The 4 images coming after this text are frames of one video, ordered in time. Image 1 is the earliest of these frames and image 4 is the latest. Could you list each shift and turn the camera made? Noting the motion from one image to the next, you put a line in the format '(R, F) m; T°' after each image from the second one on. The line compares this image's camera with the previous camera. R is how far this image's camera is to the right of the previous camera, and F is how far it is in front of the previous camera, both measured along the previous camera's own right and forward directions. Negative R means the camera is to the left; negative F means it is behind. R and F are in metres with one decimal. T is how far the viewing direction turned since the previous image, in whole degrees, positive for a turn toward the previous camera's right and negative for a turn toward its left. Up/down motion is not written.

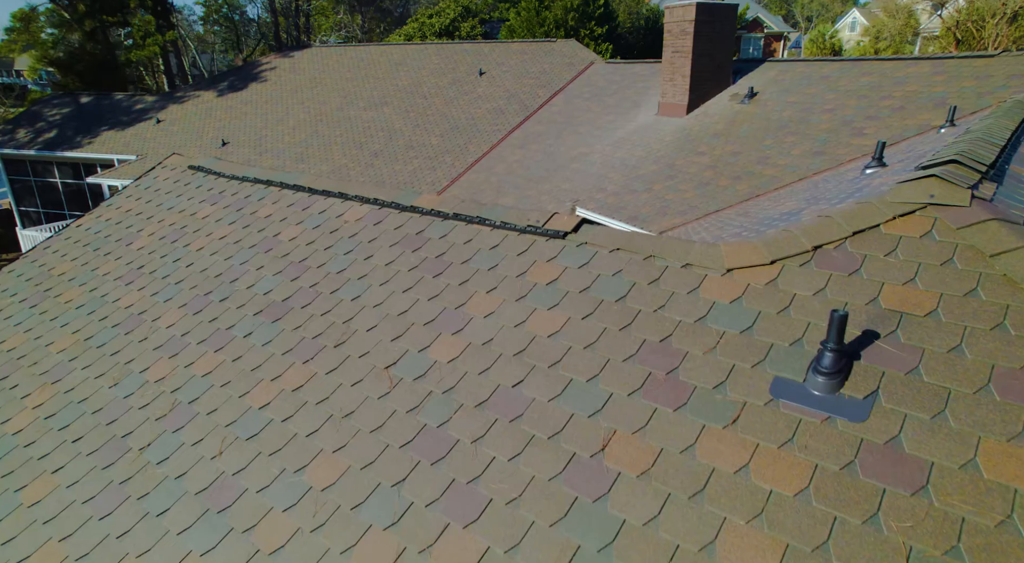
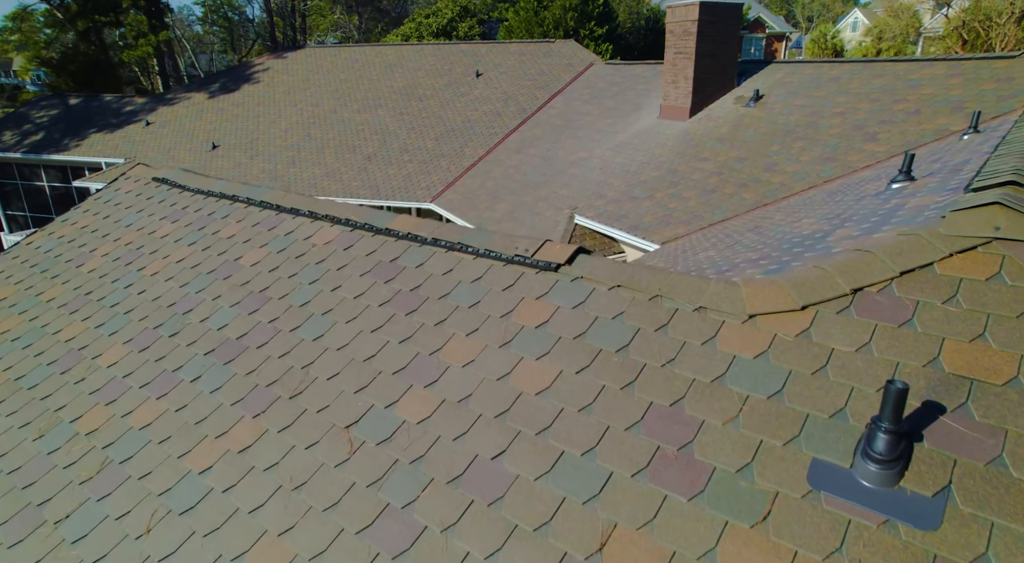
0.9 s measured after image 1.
(+0.1, +0.7) m; 0°
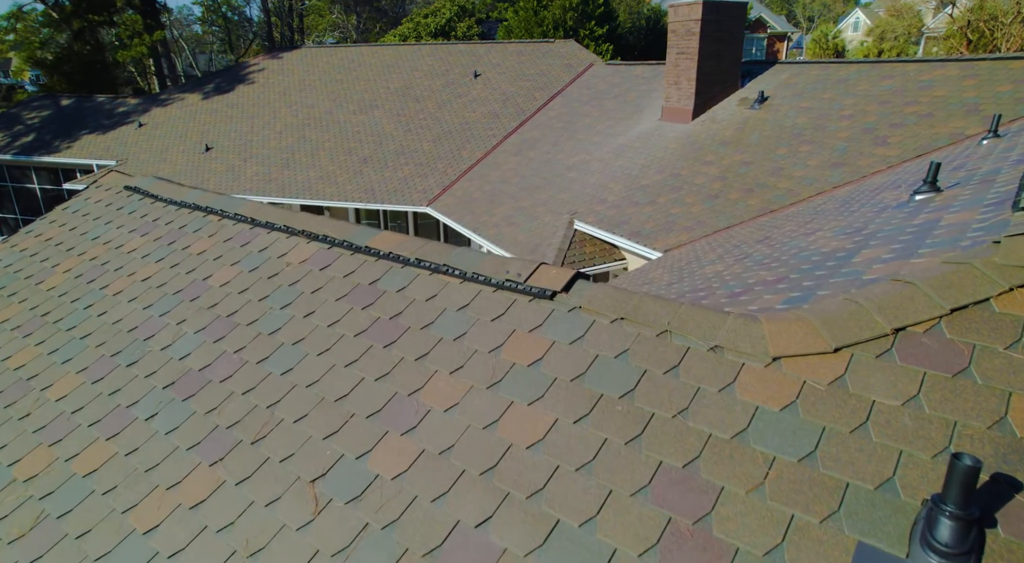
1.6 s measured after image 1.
(+0.1, +0.5) m; 0°
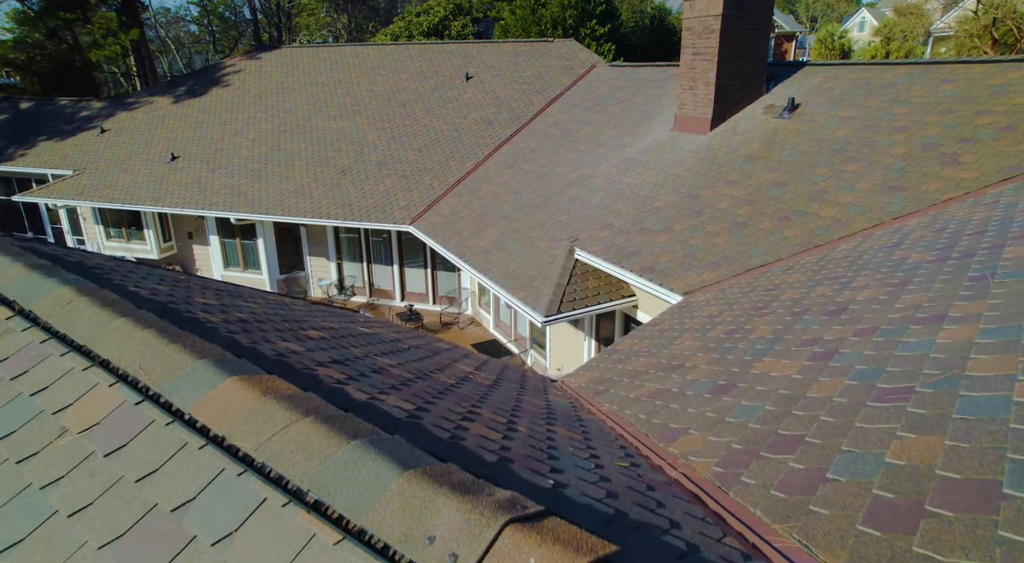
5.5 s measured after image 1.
(+0.2, +2.5) m; 0°
